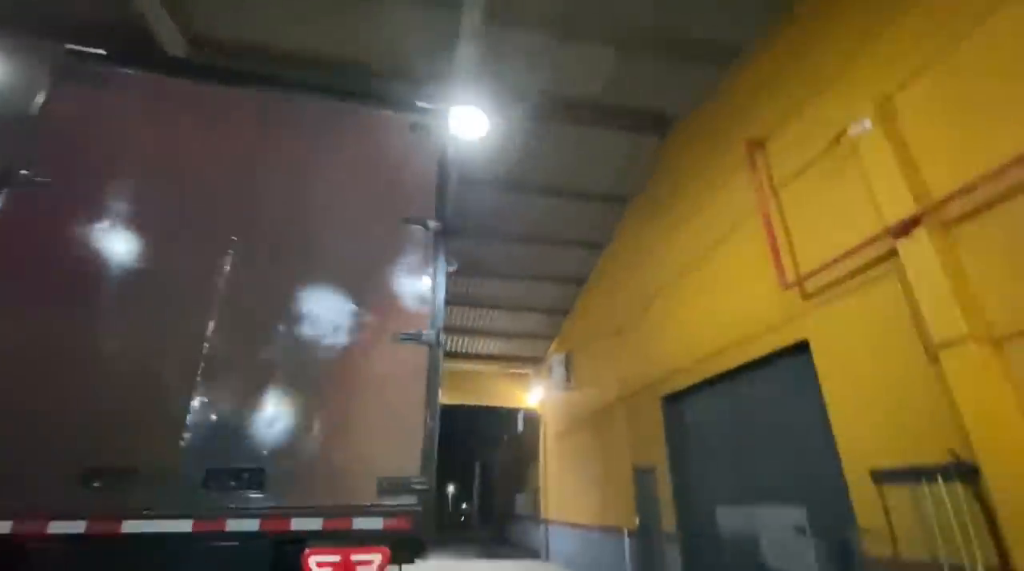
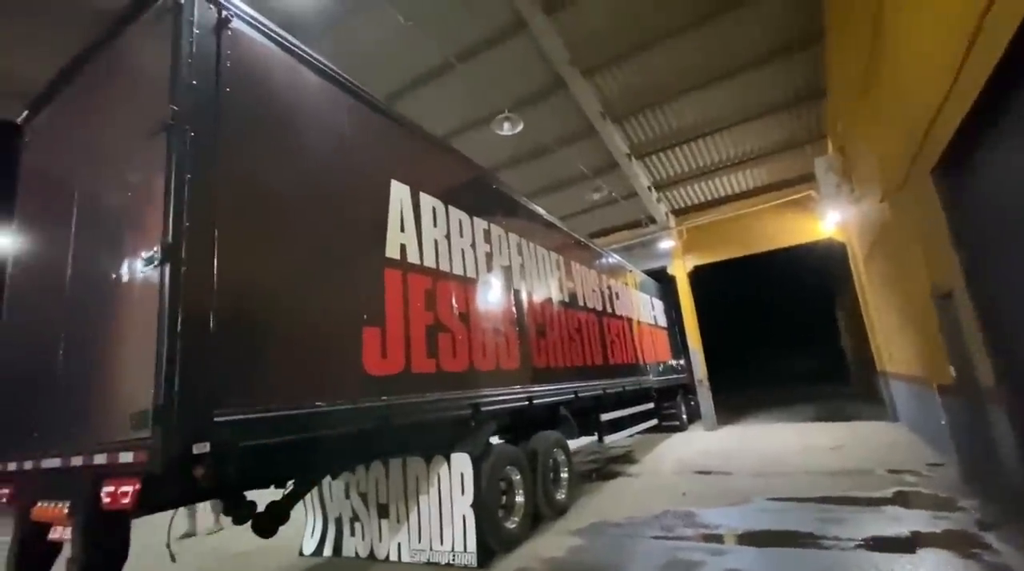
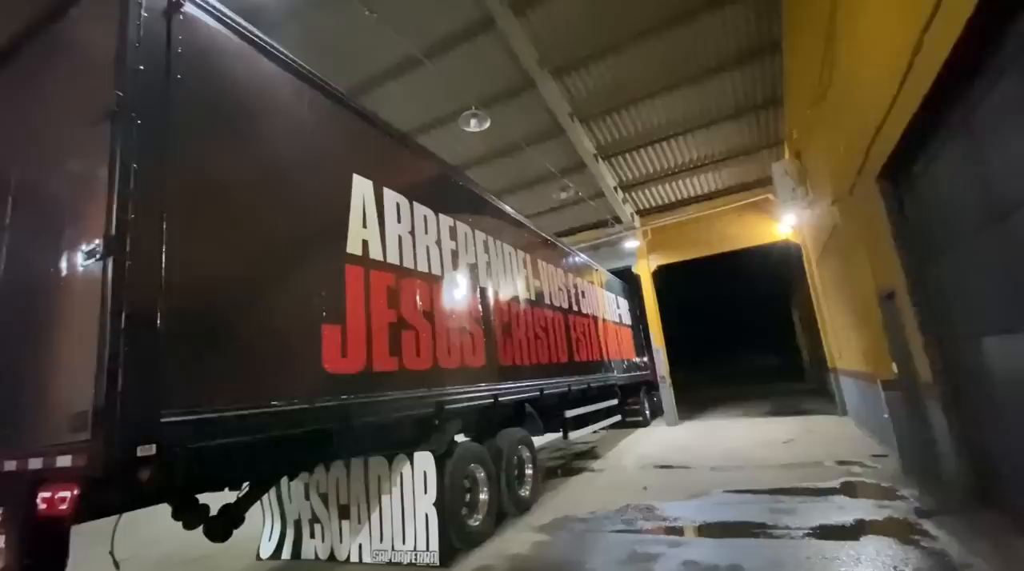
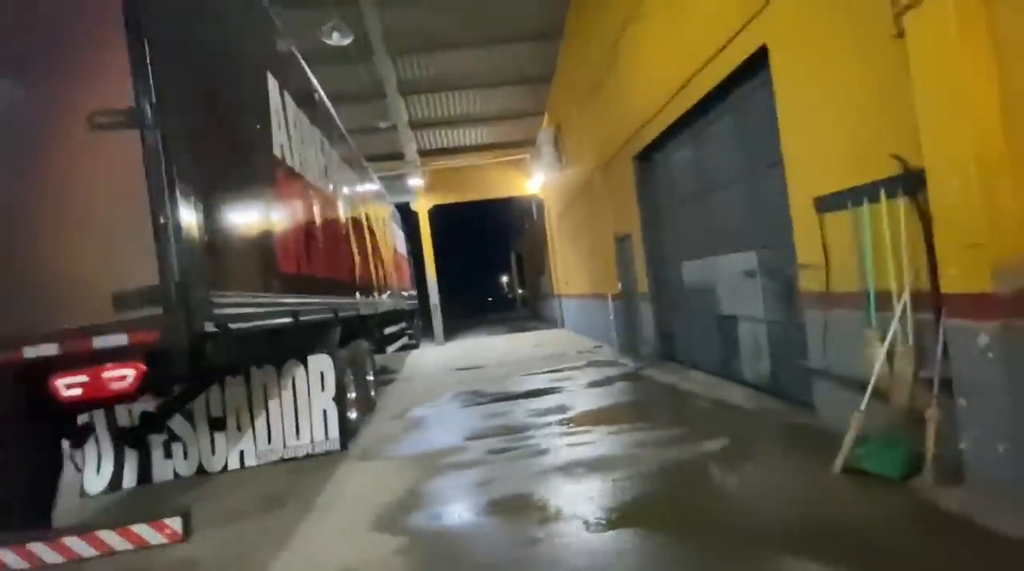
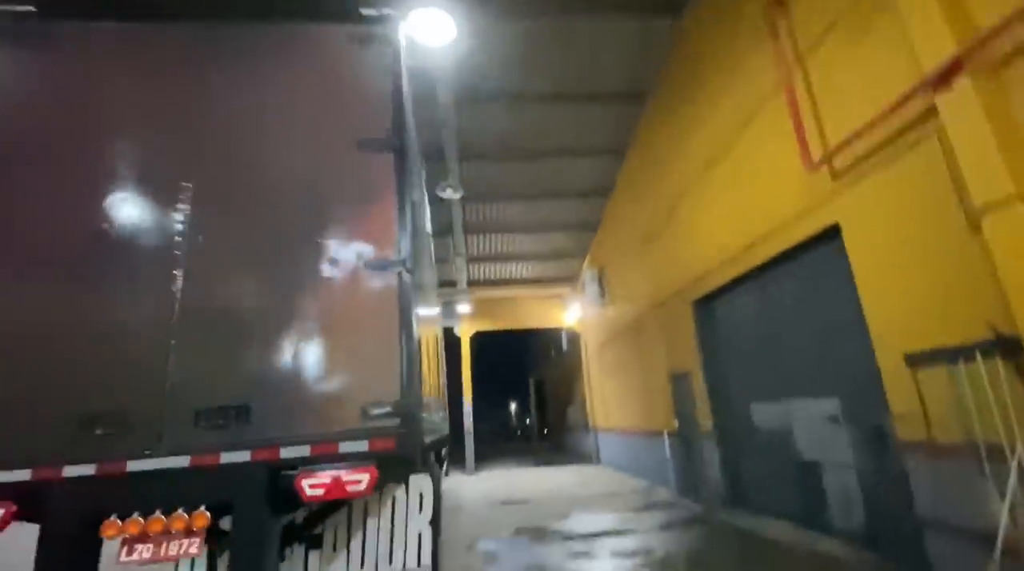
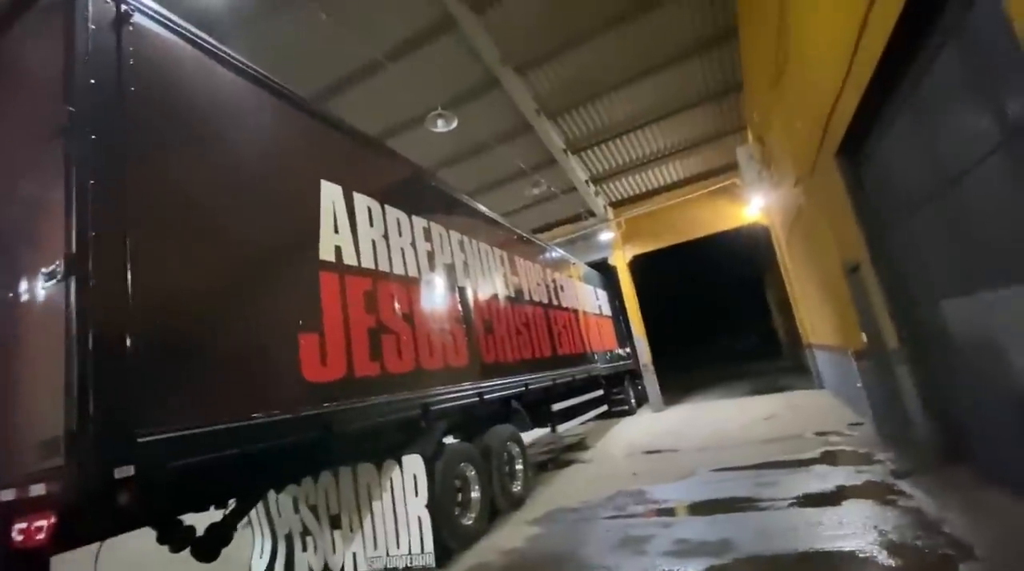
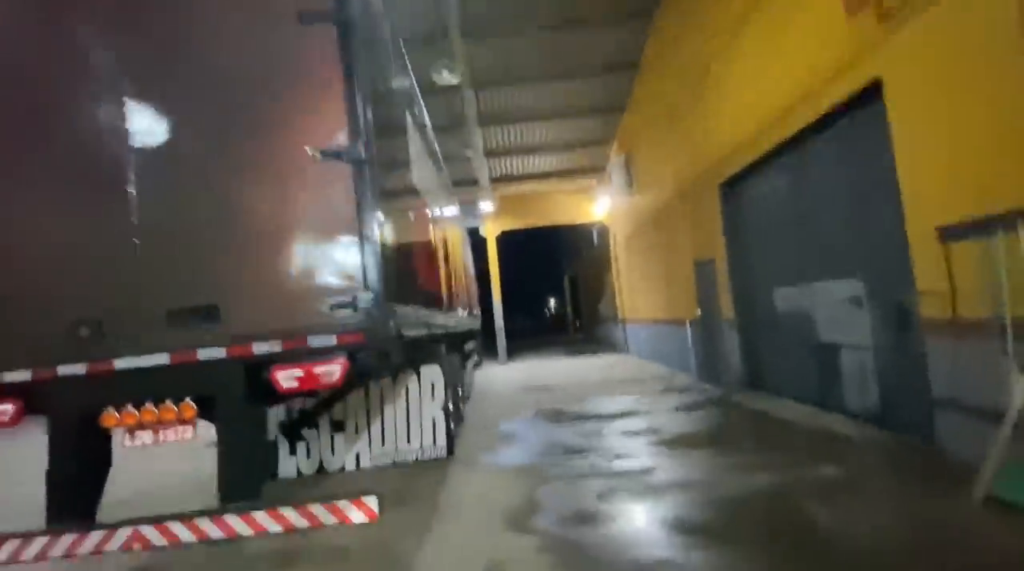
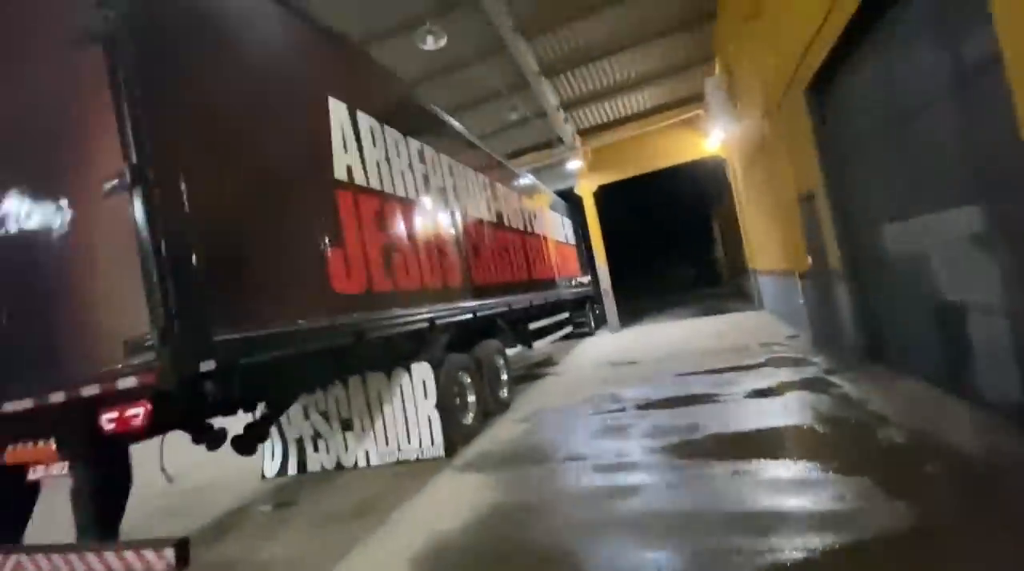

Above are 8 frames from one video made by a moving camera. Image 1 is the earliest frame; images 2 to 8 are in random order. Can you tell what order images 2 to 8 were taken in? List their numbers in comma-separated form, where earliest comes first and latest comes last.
5, 7, 4, 8, 6, 2, 3
